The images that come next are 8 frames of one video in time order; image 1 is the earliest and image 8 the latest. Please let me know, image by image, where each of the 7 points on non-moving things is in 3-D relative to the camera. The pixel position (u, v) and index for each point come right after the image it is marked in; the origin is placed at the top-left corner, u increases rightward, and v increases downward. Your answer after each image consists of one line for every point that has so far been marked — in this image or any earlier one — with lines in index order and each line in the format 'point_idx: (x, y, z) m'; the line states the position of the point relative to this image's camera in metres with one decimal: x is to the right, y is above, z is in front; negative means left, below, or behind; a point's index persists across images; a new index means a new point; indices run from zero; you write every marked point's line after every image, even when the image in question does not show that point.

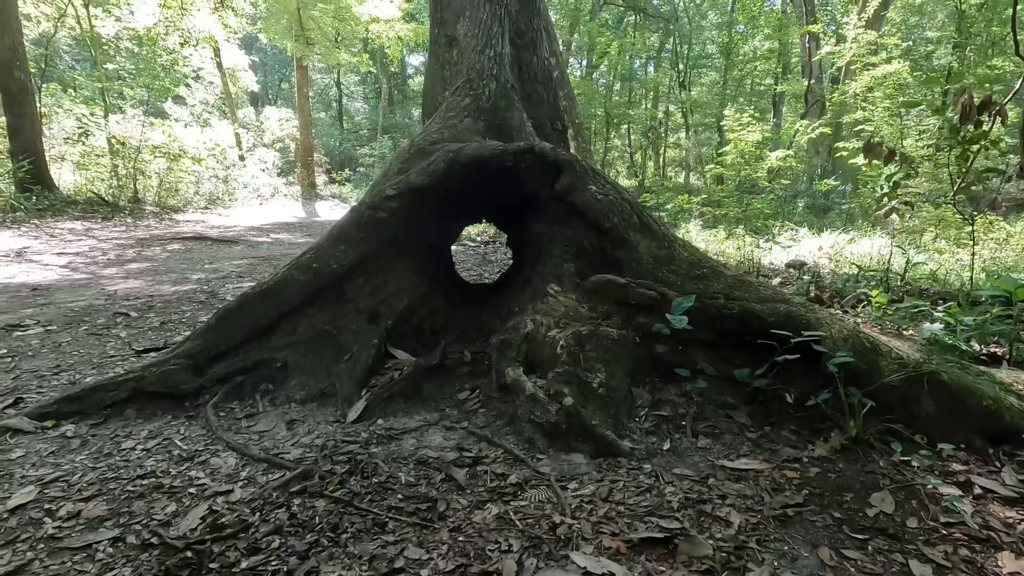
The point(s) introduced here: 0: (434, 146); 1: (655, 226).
0: (-0.7, +1.2, +4.4) m
1: (+1.0, +0.4, +3.6) m
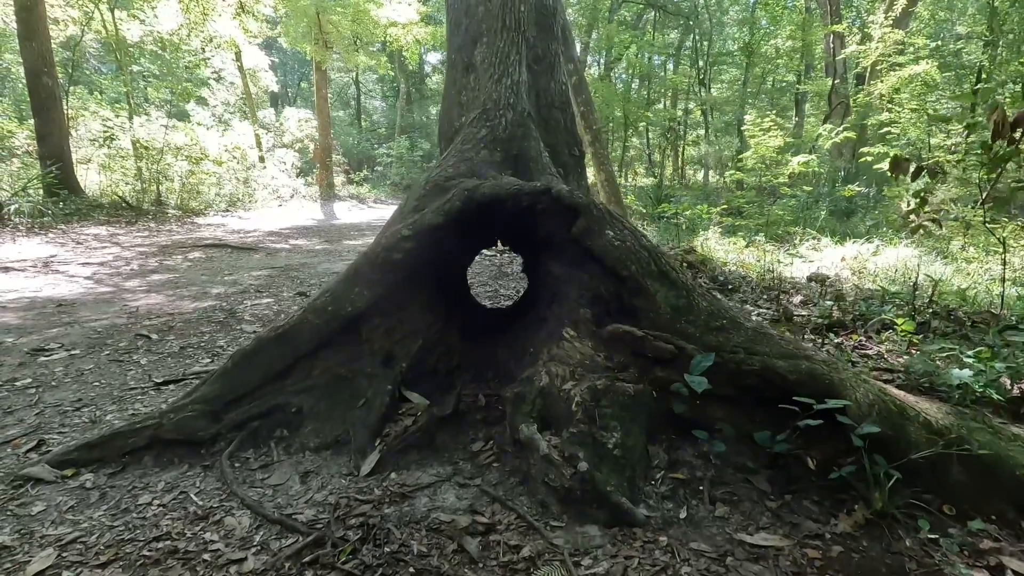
0: (-0.5, +0.9, +4.4) m
1: (+1.1, +0.1, +3.6) m
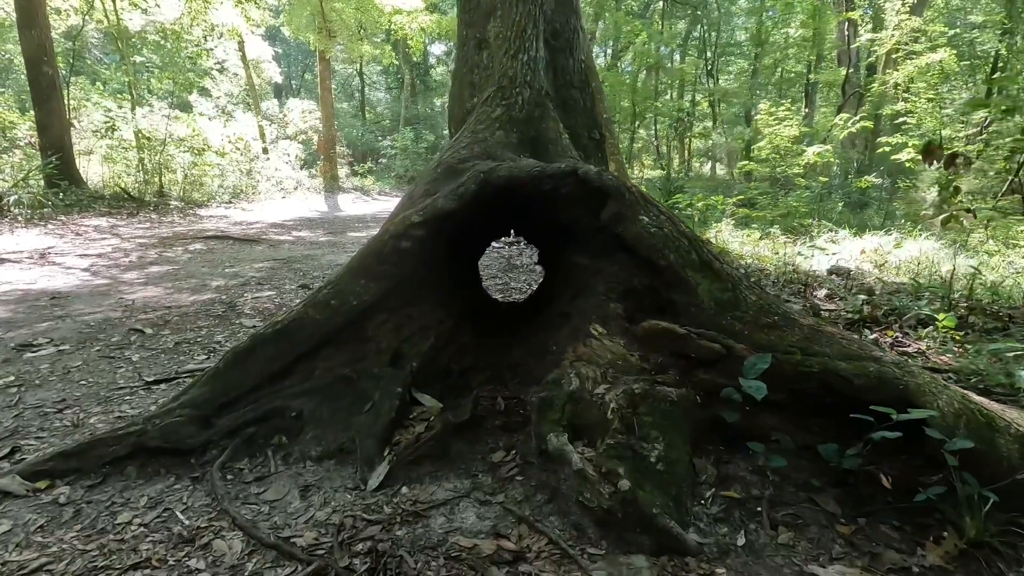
0: (-0.4, +0.9, +4.0) m
1: (+1.2, +0.2, +3.2) m
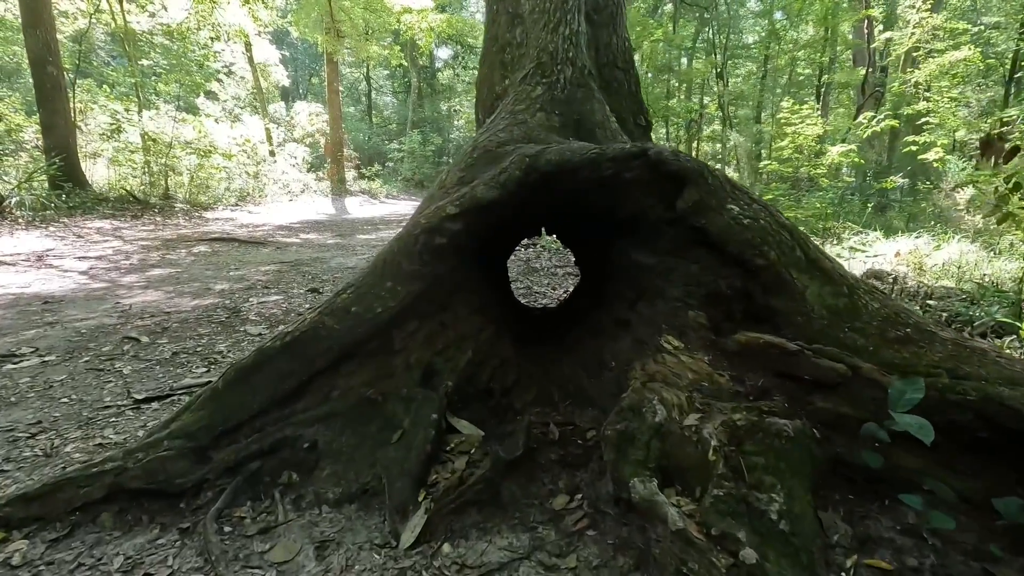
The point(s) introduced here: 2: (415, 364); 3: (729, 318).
0: (-0.1, +0.9, +3.5) m
1: (+1.5, +0.1, +2.6) m
2: (-0.5, -0.4, +2.9) m
3: (+1.1, -0.2, +2.7) m
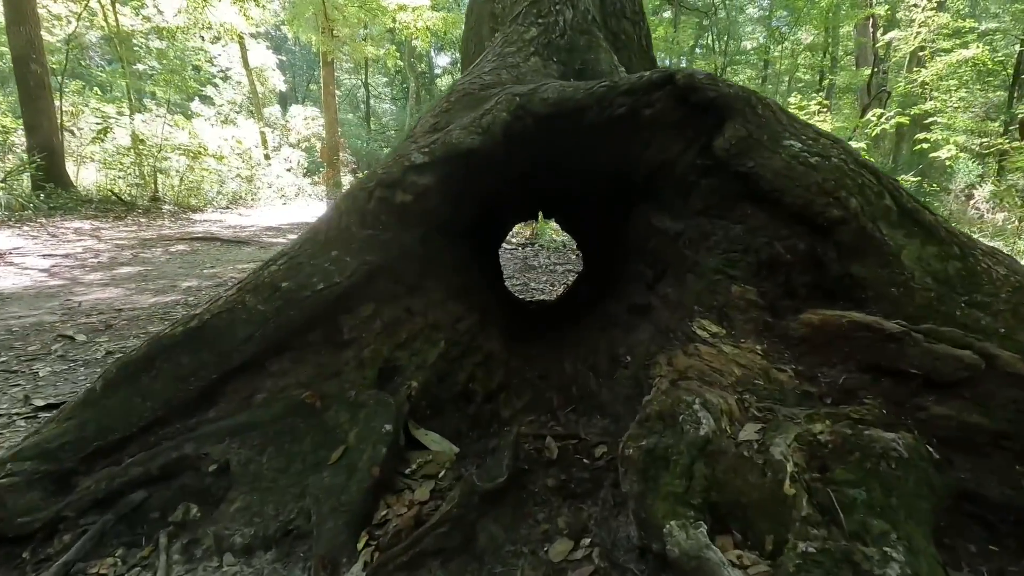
0: (-0.1, +1.0, +2.8) m
1: (+1.5, +0.3, +1.9) m
2: (-0.6, -0.3, +2.2) m
3: (+1.0, 0.0, +2.0) m
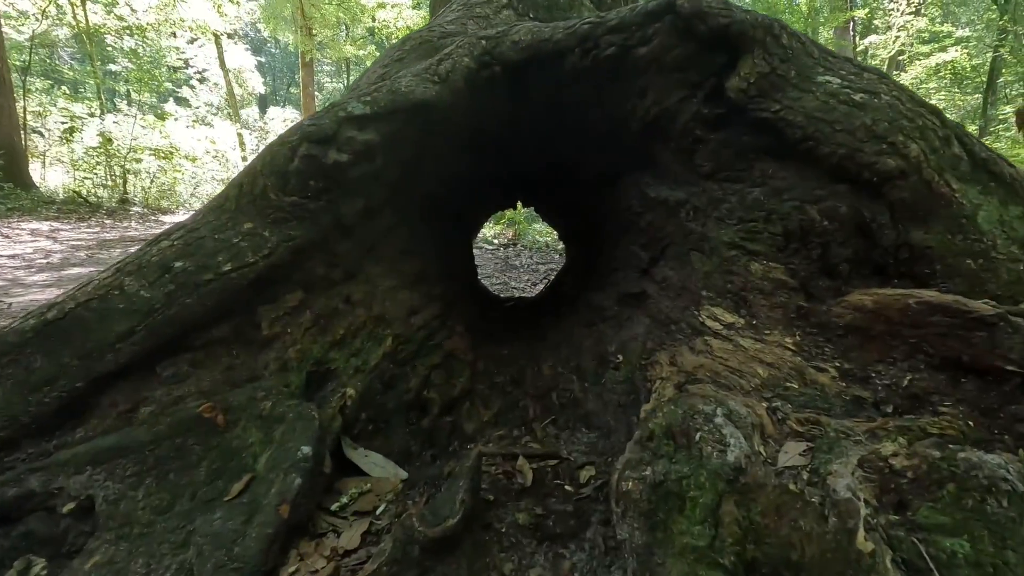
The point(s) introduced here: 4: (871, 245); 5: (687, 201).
0: (-0.3, +1.1, +2.3) m
1: (+1.3, +0.3, +1.5) m
2: (-0.7, -0.2, +1.8) m
3: (+0.9, +0.1, +1.5) m
4: (+1.0, +0.1, +1.5) m
5: (+0.6, +0.3, +1.8) m
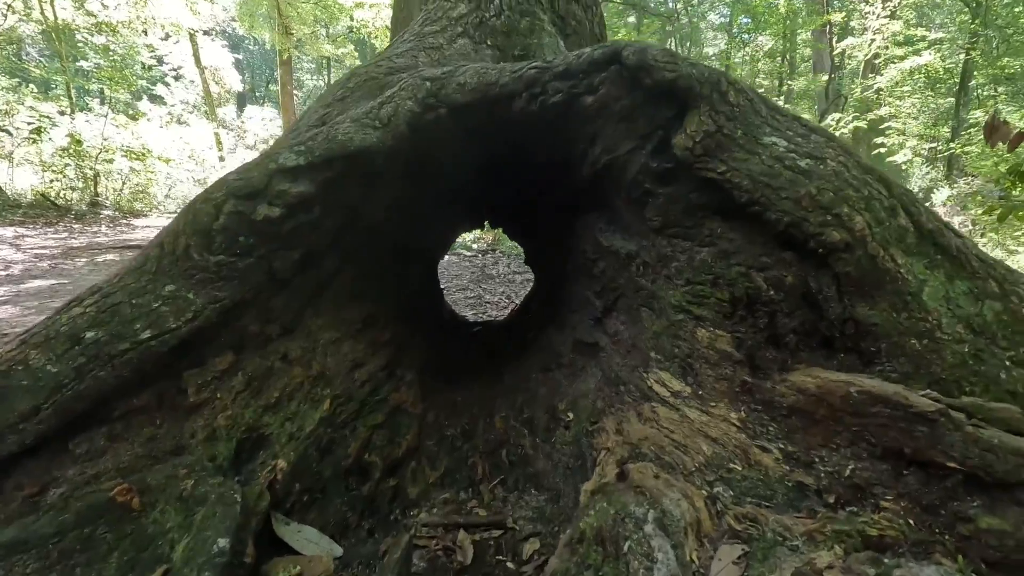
0: (-0.5, +0.9, +2.2) m
1: (+1.2, +0.1, +1.4) m
2: (-0.9, -0.4, +1.7) m
3: (+0.7, -0.1, +1.5) m
4: (+0.8, -0.1, +1.4) m
5: (+0.4, +0.1, +1.8) m
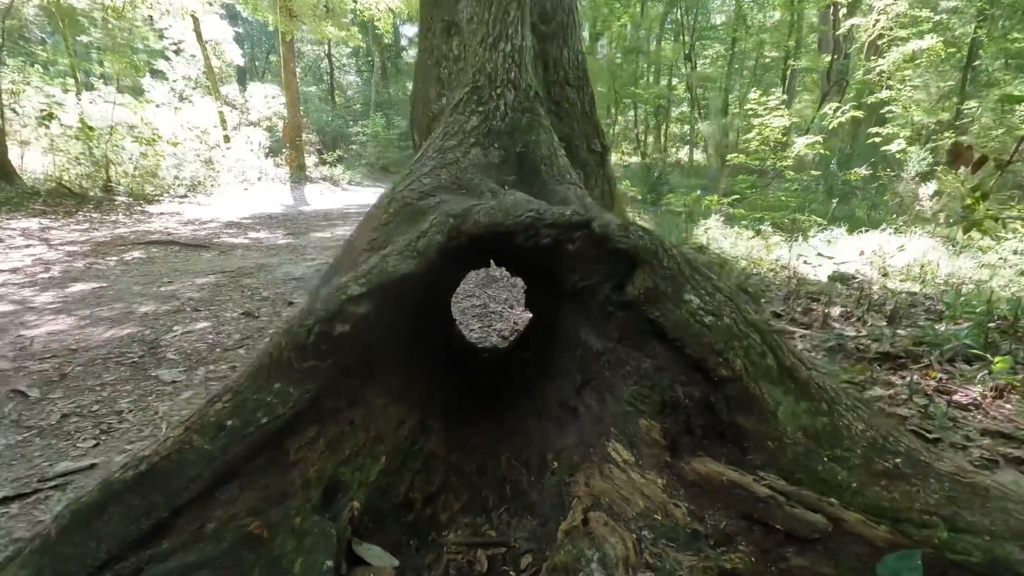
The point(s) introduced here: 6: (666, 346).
0: (-0.5, +0.5, +2.9) m
1: (+1.2, -0.3, +2.2) m
2: (-0.9, -0.9, +2.4) m
3: (+0.7, -0.6, +2.2) m
4: (+0.8, -0.5, +2.2) m
5: (+0.4, -0.3, +2.5) m
6: (+0.7, -0.3, +2.3) m
